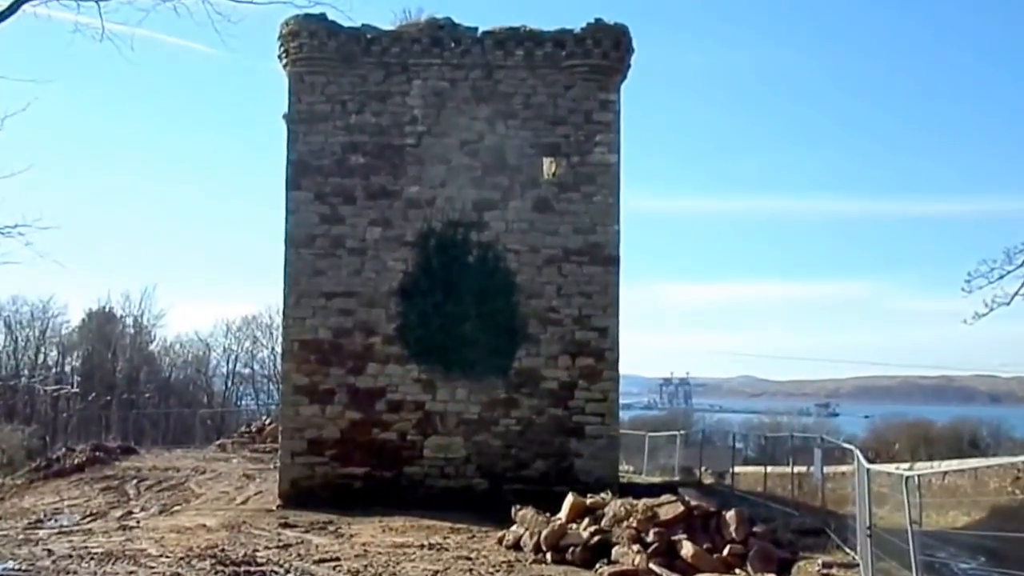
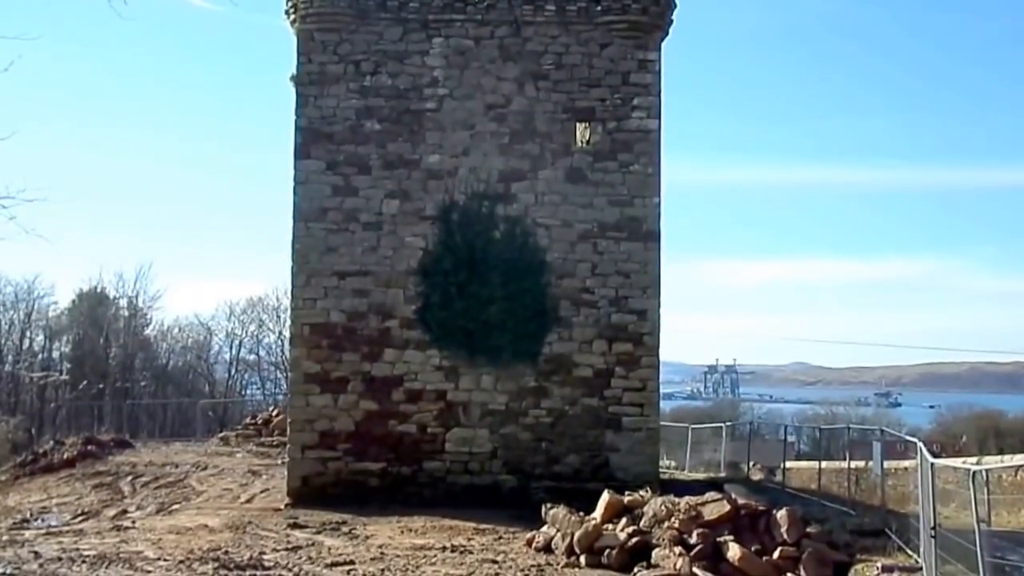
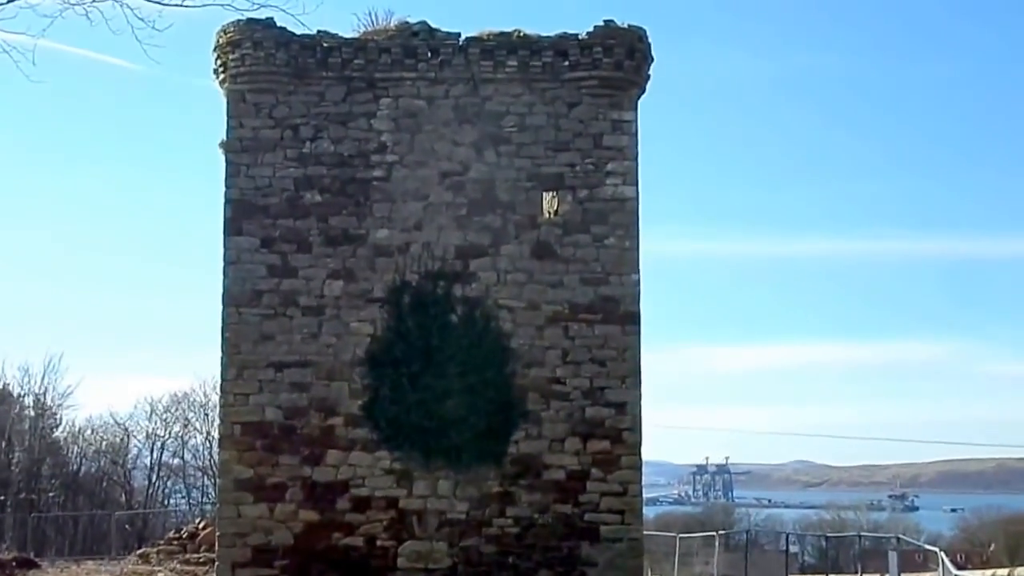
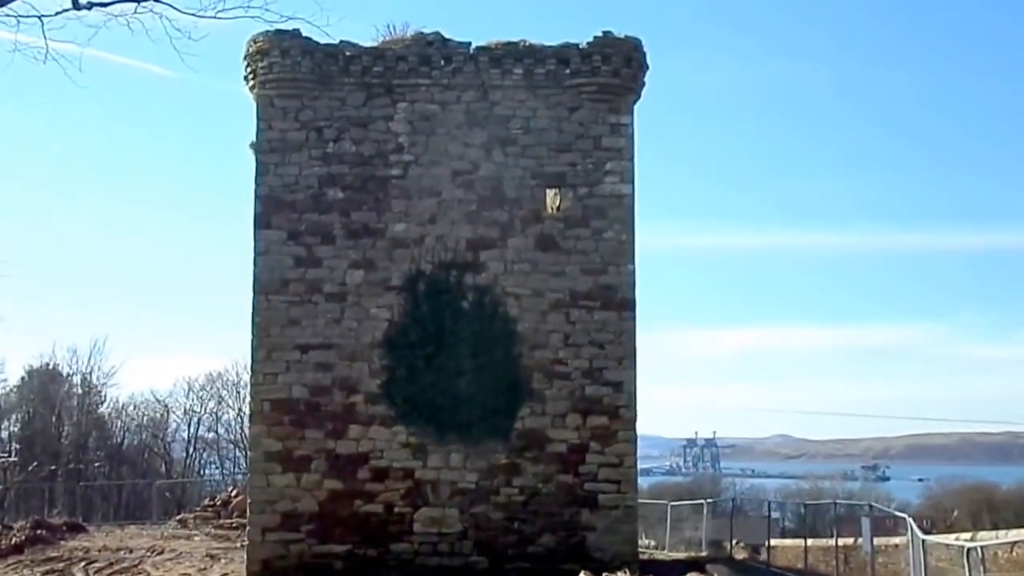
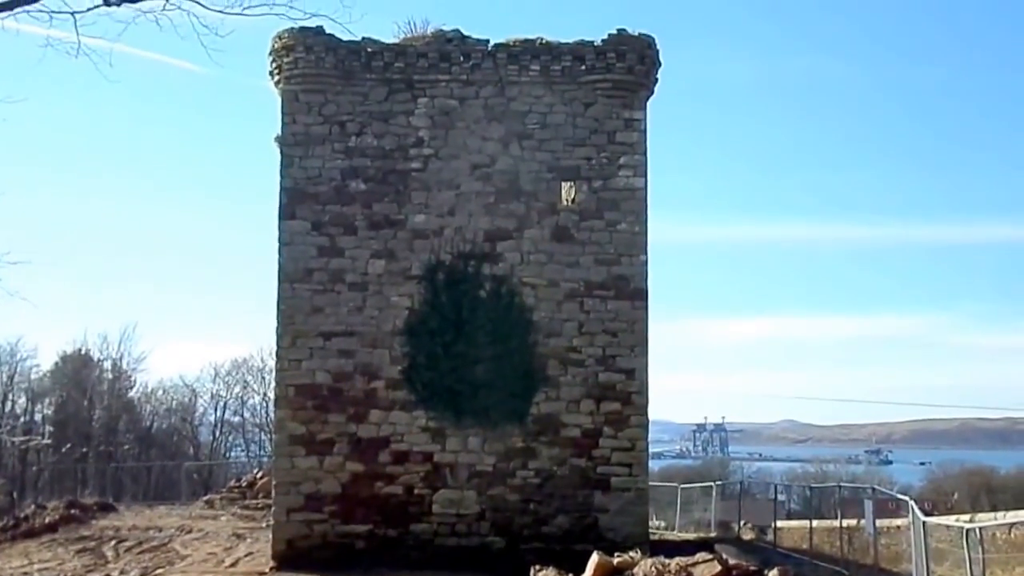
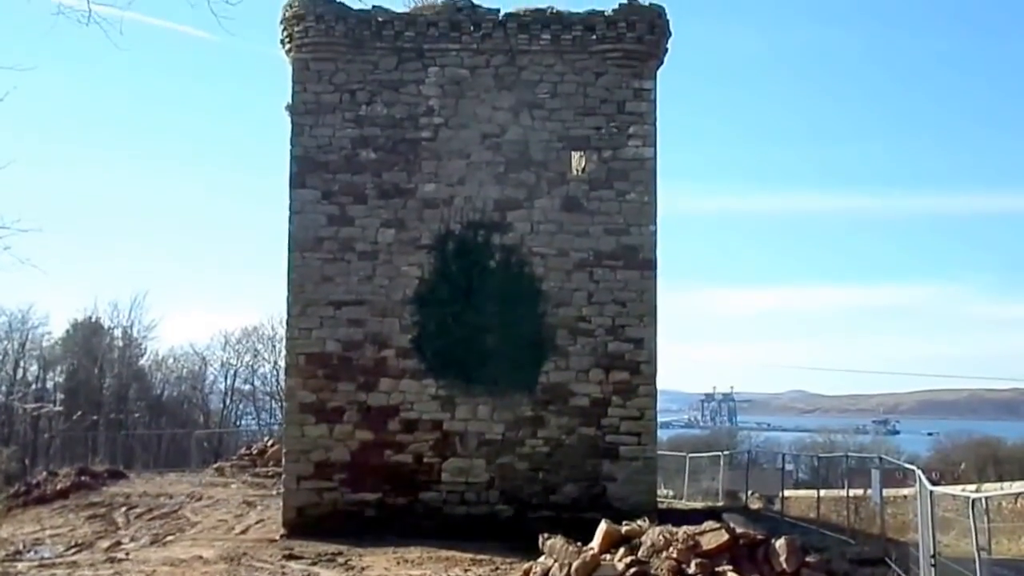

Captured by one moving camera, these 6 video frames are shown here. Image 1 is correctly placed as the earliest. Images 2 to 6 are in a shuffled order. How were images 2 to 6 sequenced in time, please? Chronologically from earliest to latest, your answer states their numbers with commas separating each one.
2, 6, 5, 4, 3
